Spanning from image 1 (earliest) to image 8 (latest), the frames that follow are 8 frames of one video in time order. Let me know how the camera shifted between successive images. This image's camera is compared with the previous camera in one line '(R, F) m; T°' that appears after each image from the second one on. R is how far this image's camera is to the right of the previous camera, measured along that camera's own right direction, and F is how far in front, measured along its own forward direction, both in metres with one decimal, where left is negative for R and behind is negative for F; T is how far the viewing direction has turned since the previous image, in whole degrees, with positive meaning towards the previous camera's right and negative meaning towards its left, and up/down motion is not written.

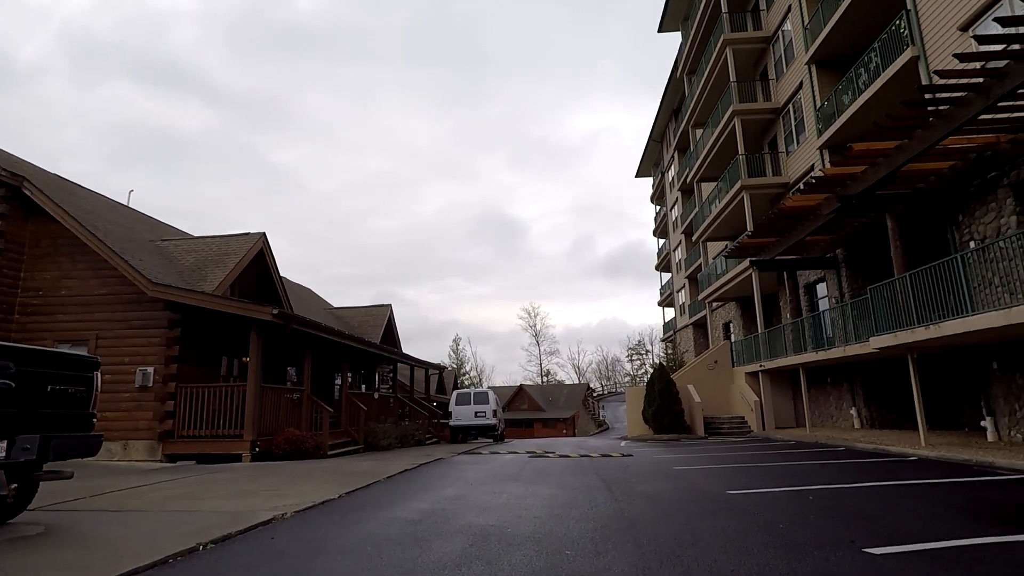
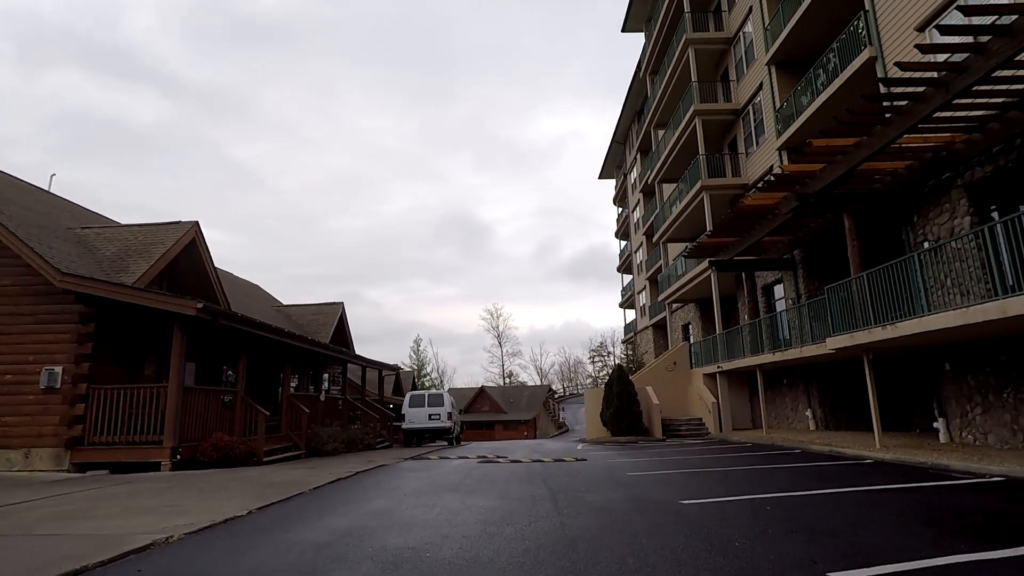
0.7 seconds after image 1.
(+0.3, +0.5) m; +3°
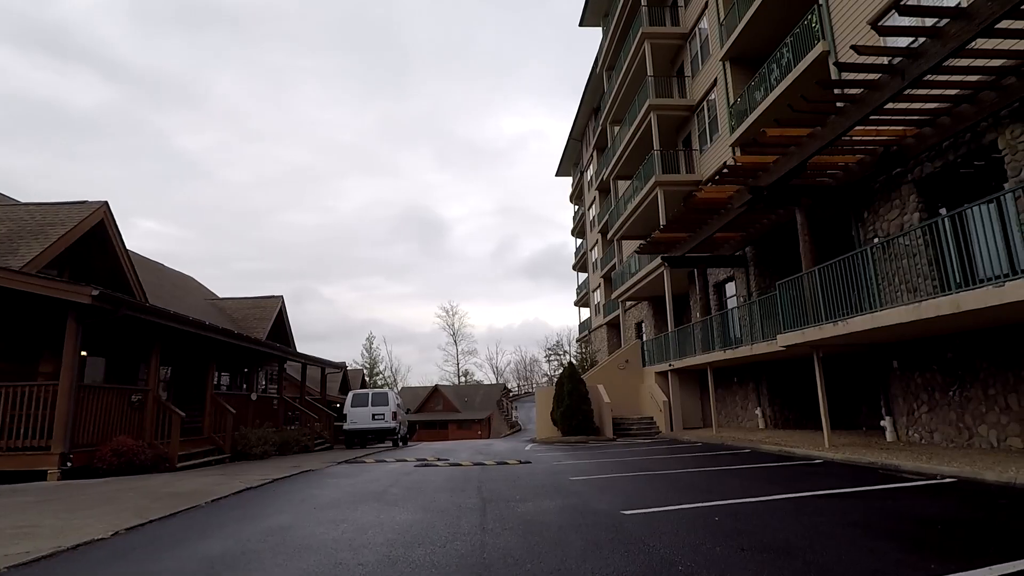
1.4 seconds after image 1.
(+0.3, +0.6) m; +4°
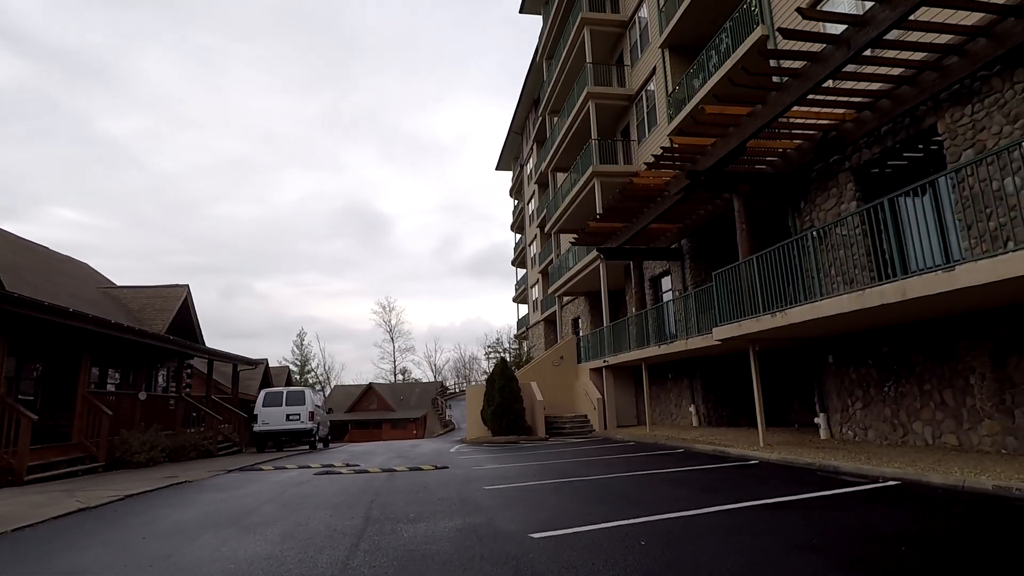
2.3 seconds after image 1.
(+0.4, +1.0) m; +6°
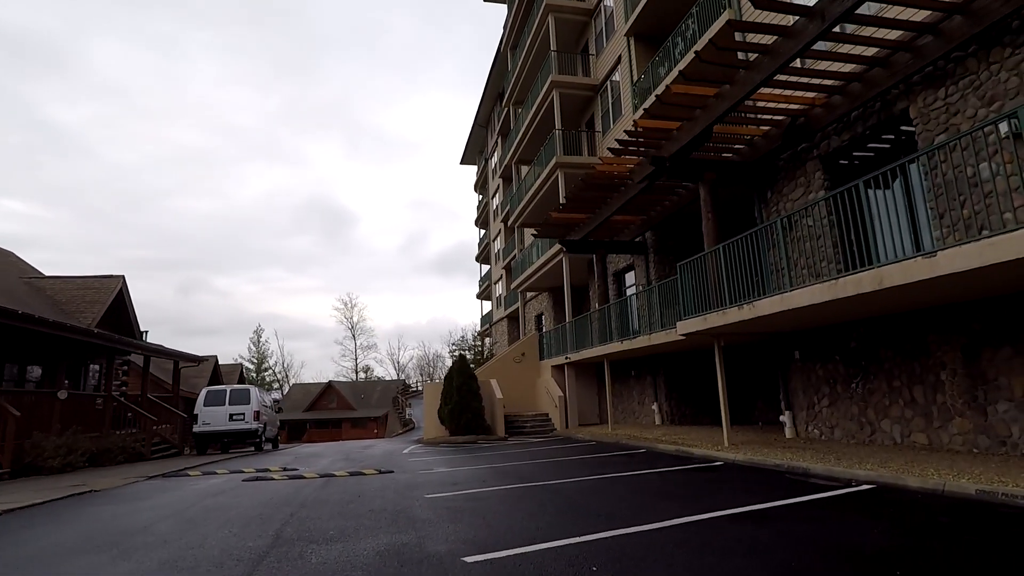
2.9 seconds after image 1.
(+0.2, +0.7) m; +3°
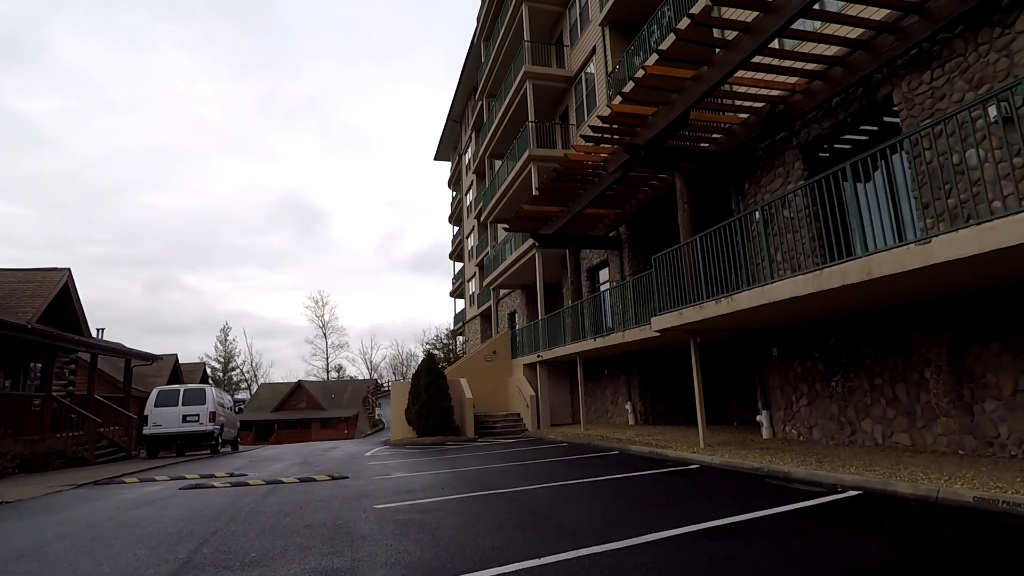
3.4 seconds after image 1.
(+0.1, +0.5) m; +2°
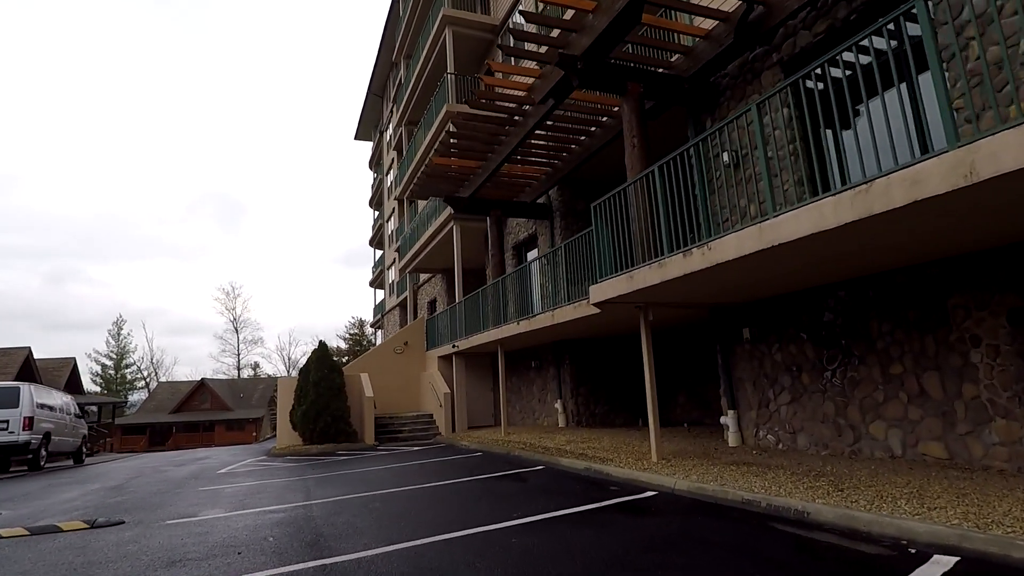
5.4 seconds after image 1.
(+0.5, +2.5) m; +6°
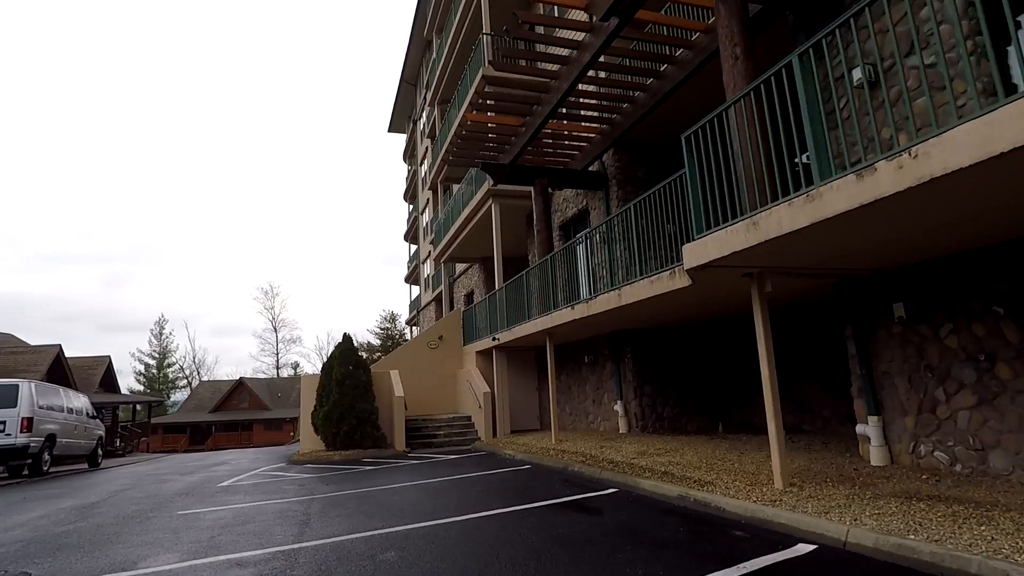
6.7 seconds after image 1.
(-0.2, +1.8) m; -4°
